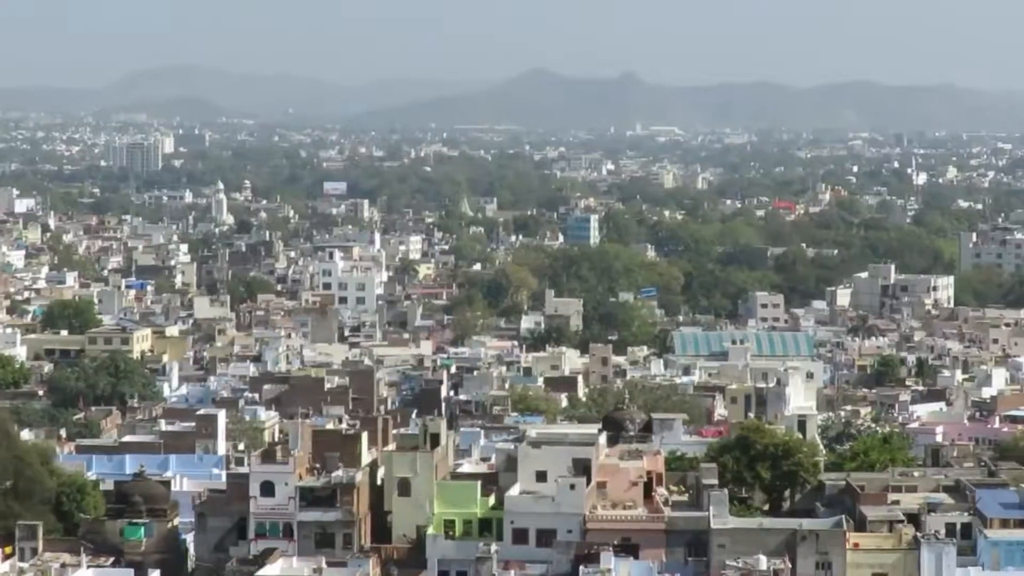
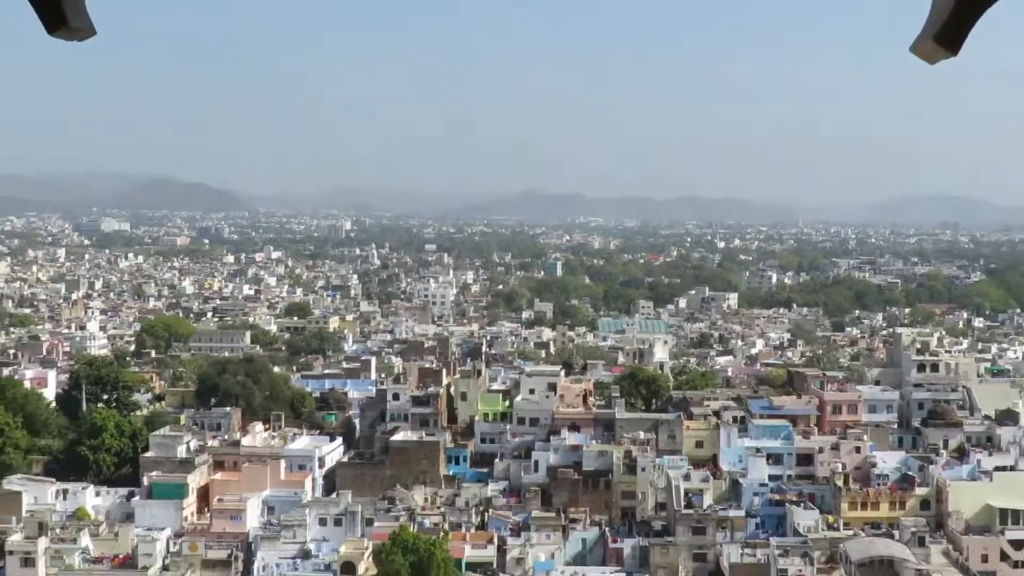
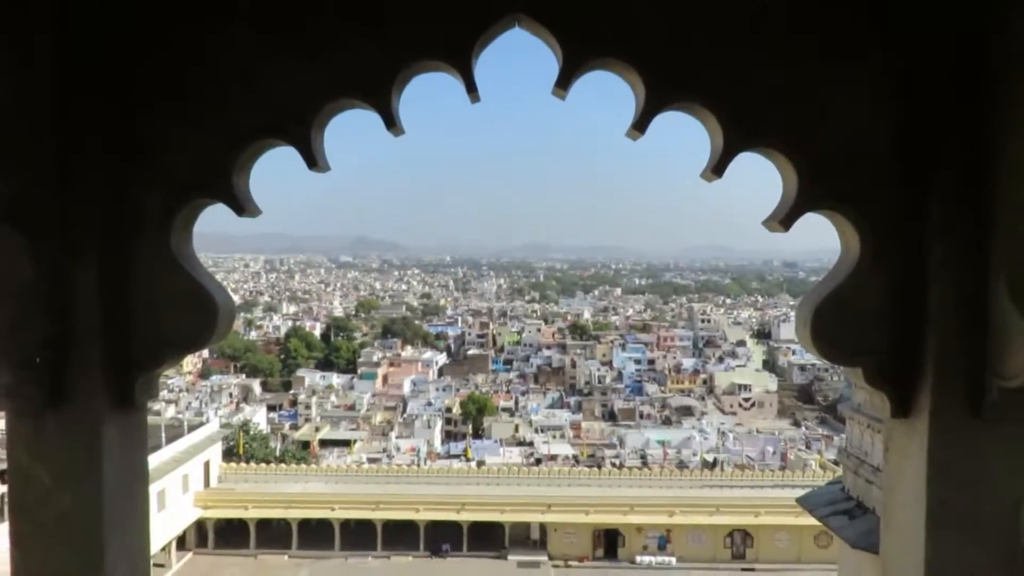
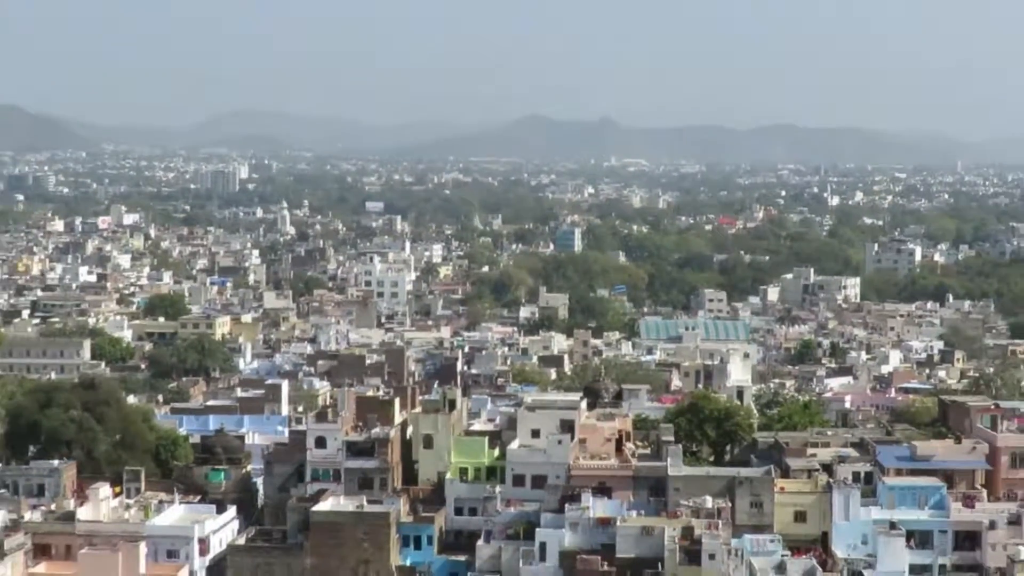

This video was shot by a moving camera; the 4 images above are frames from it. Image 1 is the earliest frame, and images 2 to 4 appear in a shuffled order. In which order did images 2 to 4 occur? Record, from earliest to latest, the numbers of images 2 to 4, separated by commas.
4, 2, 3
